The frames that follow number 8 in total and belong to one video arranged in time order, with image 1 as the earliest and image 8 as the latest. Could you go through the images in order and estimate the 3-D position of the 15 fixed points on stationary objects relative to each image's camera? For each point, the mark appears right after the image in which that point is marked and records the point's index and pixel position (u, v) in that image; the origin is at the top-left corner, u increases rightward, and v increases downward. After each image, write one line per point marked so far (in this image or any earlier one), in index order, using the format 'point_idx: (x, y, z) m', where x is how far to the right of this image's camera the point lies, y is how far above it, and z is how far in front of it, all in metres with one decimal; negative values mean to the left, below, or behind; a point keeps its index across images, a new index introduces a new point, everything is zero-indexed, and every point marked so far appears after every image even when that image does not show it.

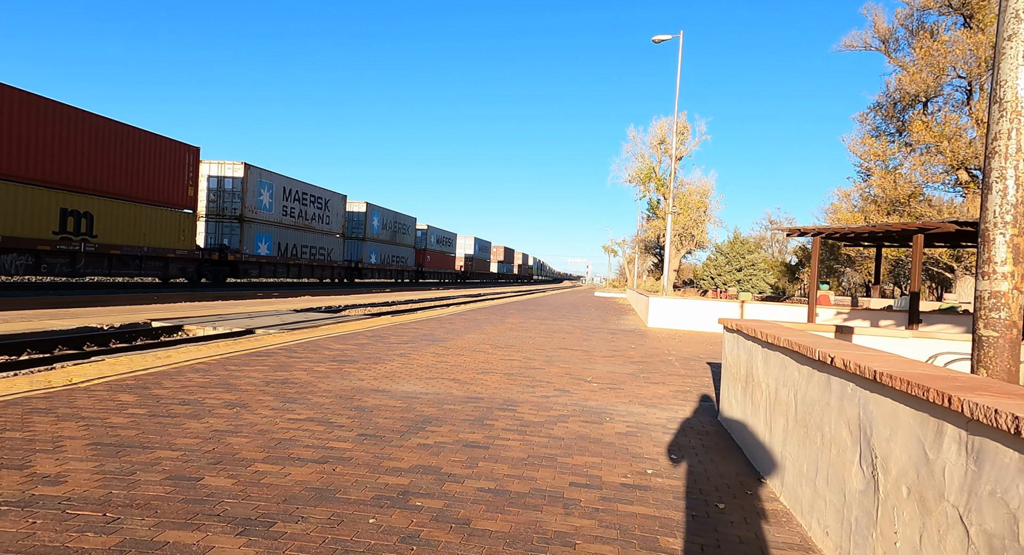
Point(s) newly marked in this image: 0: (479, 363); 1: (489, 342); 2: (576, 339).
0: (-0.5, -1.2, +9.1) m
1: (-0.4, -1.2, +12.2) m
2: (+1.4, -1.4, +14.0) m
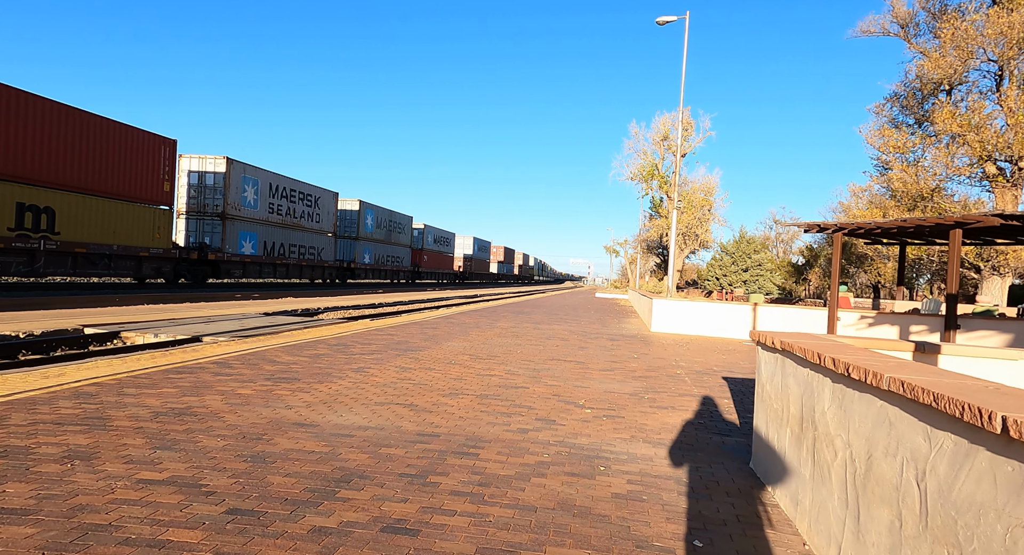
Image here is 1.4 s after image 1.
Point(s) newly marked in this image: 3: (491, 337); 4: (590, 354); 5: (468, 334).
0: (-0.7, -1.2, +7.5) m
1: (-0.7, -1.2, +10.7) m
2: (+1.1, -1.4, +12.4) m
3: (-0.5, -1.3, +13.7) m
4: (+1.4, -1.4, +11.6) m
5: (-1.0, -1.2, +14.1) m
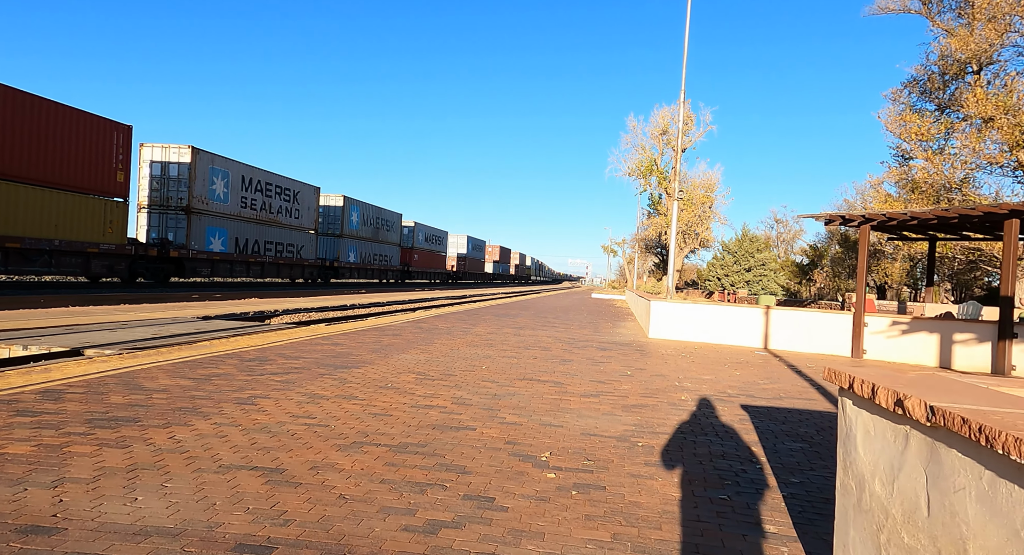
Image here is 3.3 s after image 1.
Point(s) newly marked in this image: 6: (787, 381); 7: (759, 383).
0: (-1.2, -1.2, +5.3) m
1: (-1.2, -1.2, +8.5) m
2: (+0.6, -1.4, +10.3) m
3: (-1.0, -1.2, +11.5) m
4: (+0.9, -1.4, +9.5) m
5: (-1.5, -1.2, +12.0) m
6: (+4.3, -1.7, +9.9) m
7: (+3.6, -1.7, +9.3) m
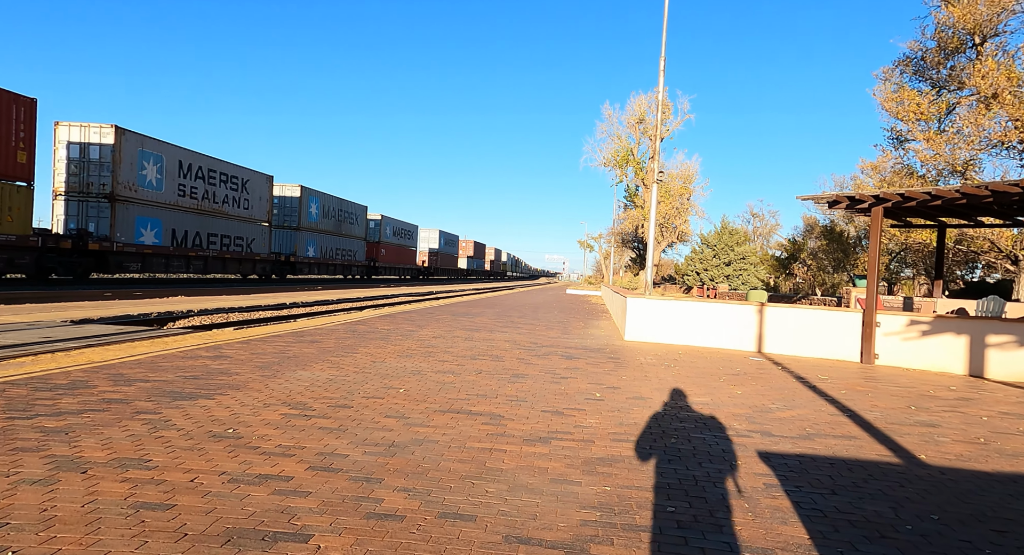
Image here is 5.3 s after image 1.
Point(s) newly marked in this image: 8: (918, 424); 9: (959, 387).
0: (-1.8, -1.1, +2.9) m
1: (-1.9, -1.1, +6.0) m
2: (-0.2, -1.3, +7.9) m
3: (-1.8, -1.1, +9.1) m
4: (+0.1, -1.3, +7.1) m
5: (-2.3, -1.1, +9.5) m
6: (+3.5, -1.6, +7.7) m
7: (+2.8, -1.6, +7.0) m
8: (+4.9, -1.8, +7.6) m
9: (+7.7, -1.9, +11.1) m
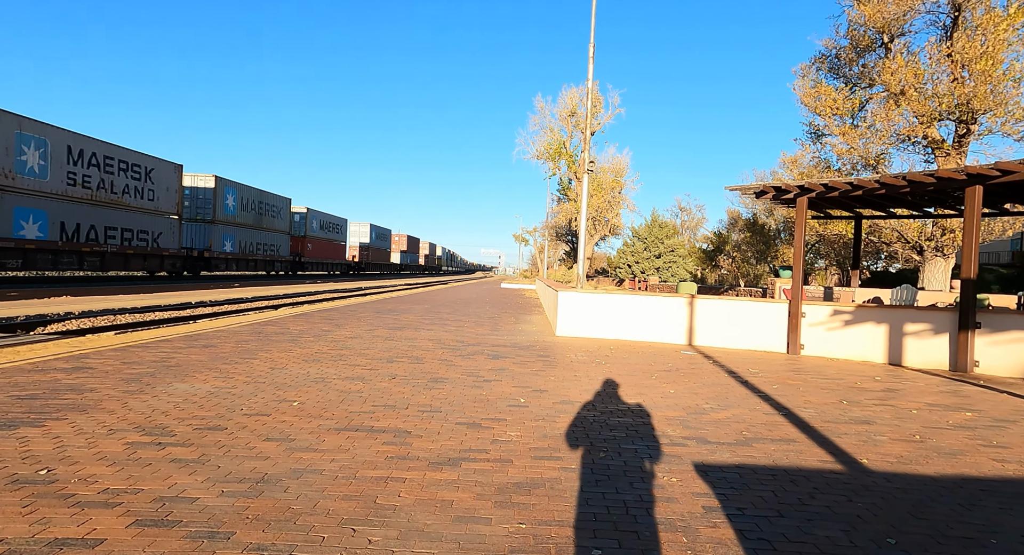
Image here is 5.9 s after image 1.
0: (-2.3, -1.1, +1.9) m
1: (-2.7, -1.1, +5.1) m
2: (-1.1, -1.2, +7.1) m
3: (-2.9, -1.1, +8.1) m
4: (-0.7, -1.2, +6.3) m
5: (-3.4, -1.0, +8.5) m
6: (+2.6, -1.5, +7.2) m
7: (+2.0, -1.5, +6.5) m
8: (+3.9, -1.7, +7.4) m
9: (+6.4, -1.7, +11.1) m
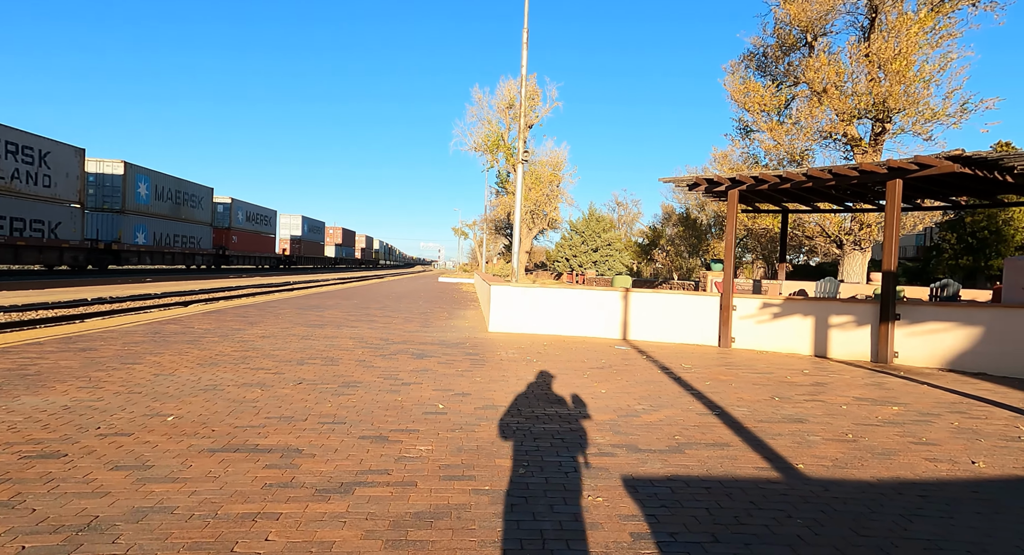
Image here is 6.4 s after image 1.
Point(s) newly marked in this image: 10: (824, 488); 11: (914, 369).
0: (-2.6, -1.1, +1.1) m
1: (-3.3, -1.0, +4.2) m
2: (-1.9, -1.2, +6.4) m
3: (-3.8, -1.0, +7.2) m
4: (-1.5, -1.2, +5.6) m
5: (-4.4, -1.0, +7.5) m
6: (+1.7, -1.4, +6.9) m
7: (+1.2, -1.4, +6.1) m
8: (+3.1, -1.6, +7.1) m
9: (+5.2, -1.6, +11.1) m
10: (+2.3, -1.6, +4.7) m
11: (+6.9, -1.6, +11.0) m
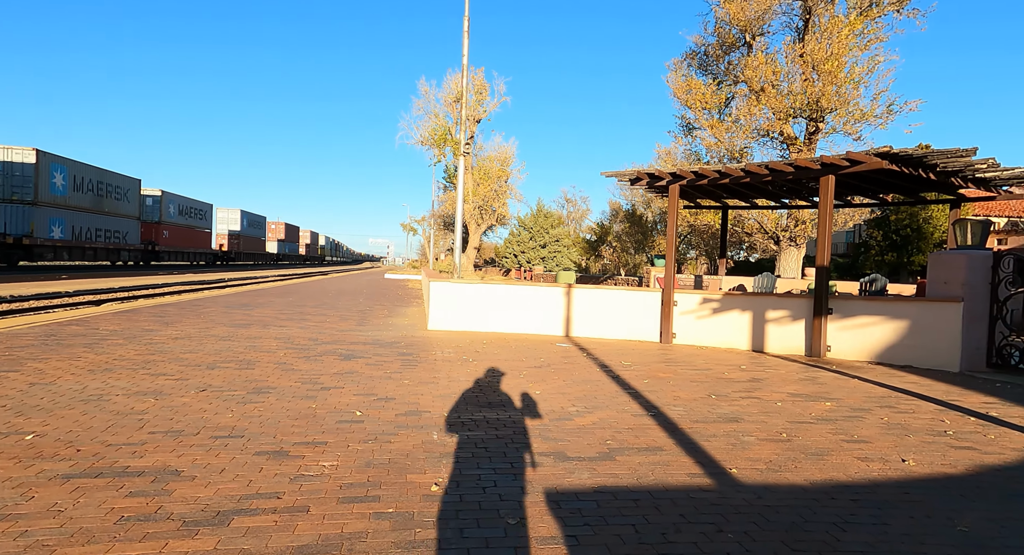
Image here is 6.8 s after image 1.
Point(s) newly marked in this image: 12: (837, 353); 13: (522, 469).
0: (-2.9, -1.1, +0.5) m
1: (-3.8, -1.0, +3.5) m
2: (-2.6, -1.1, +5.8) m
3: (-4.5, -1.0, +6.5) m
4: (-2.1, -1.2, +5.1) m
5: (-5.2, -1.0, +6.8) m
6: (+0.9, -1.4, +6.6) m
7: (+0.5, -1.4, +5.8) m
8: (+2.3, -1.6, +6.9) m
9: (+4.1, -1.5, +11.0) m
10: (+1.7, -1.5, +4.5) m
11: (+5.8, -1.5, +11.1) m
12: (+5.9, -1.4, +11.5) m
13: (+0.1, -1.4, +4.6) m
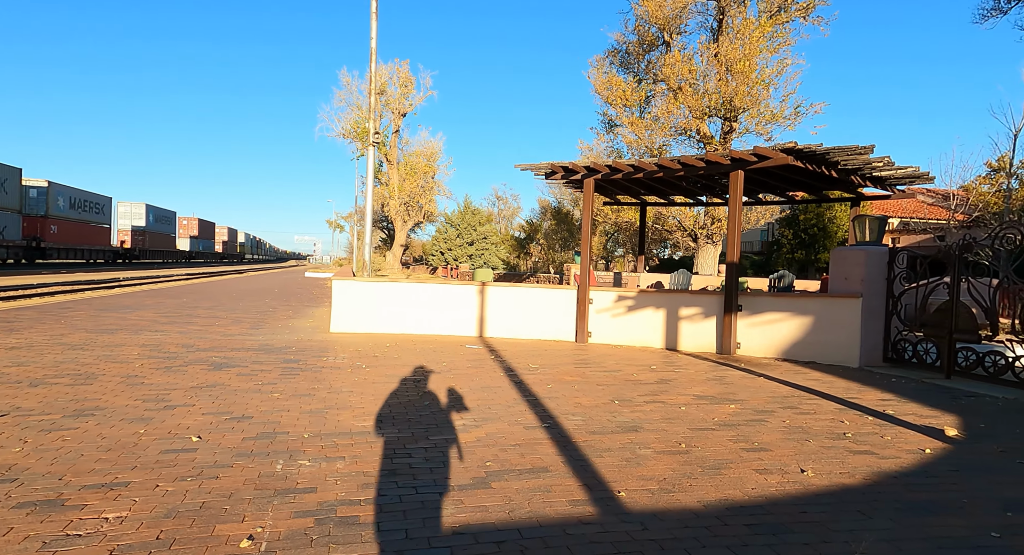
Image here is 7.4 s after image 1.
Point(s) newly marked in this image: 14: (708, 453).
0: (-3.3, -1.2, -0.5) m
1: (-4.6, -1.1, +2.4) m
2: (-3.7, -1.2, +4.7) m
3: (-5.6, -1.0, +5.2) m
4: (-3.1, -1.2, +4.1) m
5: (-6.3, -1.0, +5.4) m
6: (-0.2, -1.4, +5.9) m
7: (-0.6, -1.4, +5.1) m
8: (+1.1, -1.5, +6.4) m
9: (+2.4, -1.5, +10.7) m
10: (+0.8, -1.5, +4.0) m
11: (+4.1, -1.5, +11.0) m
12: (+4.1, -1.3, +11.4) m
13: (-0.9, -1.4, +3.9) m
14: (+1.8, -1.6, +5.8) m
